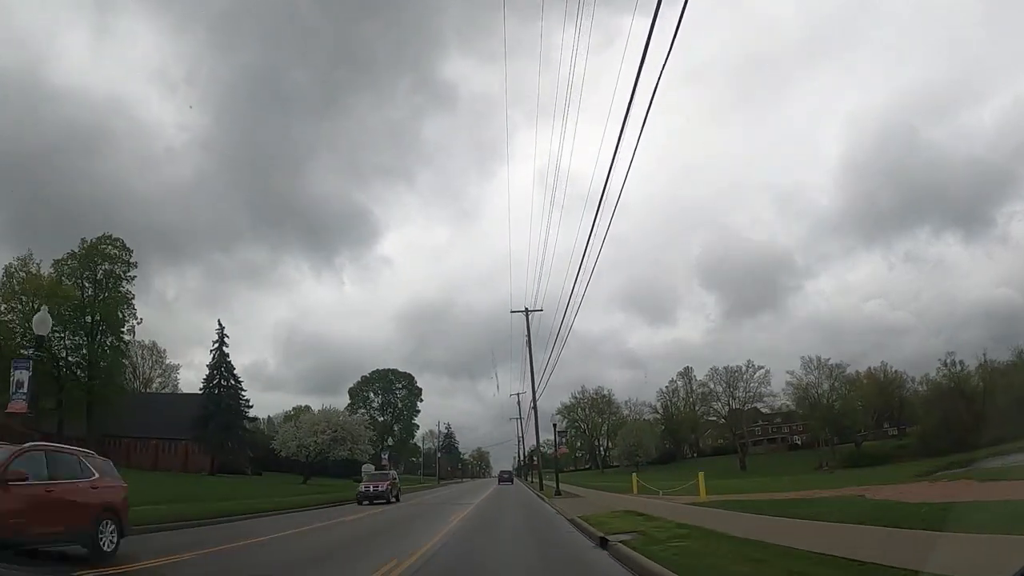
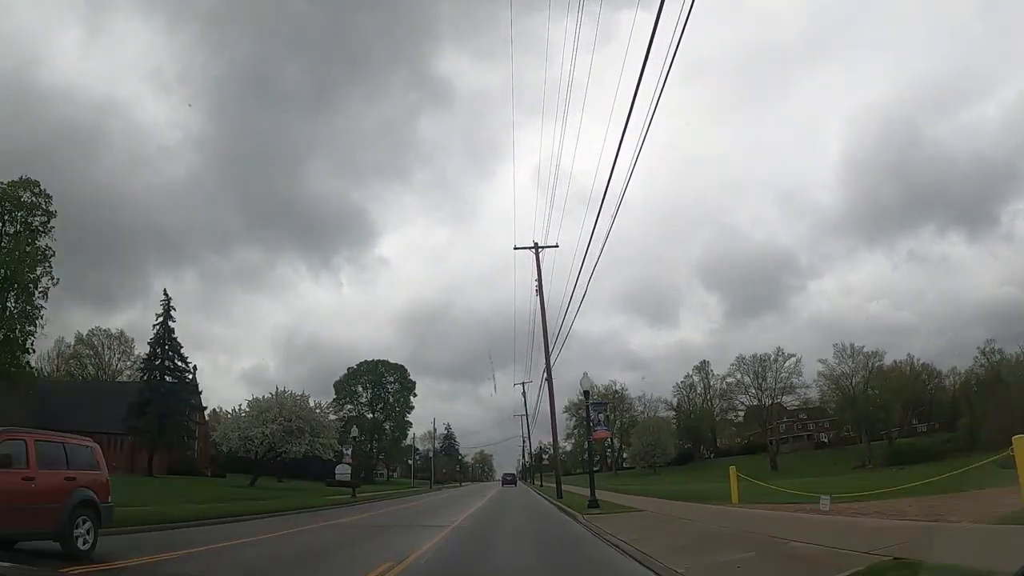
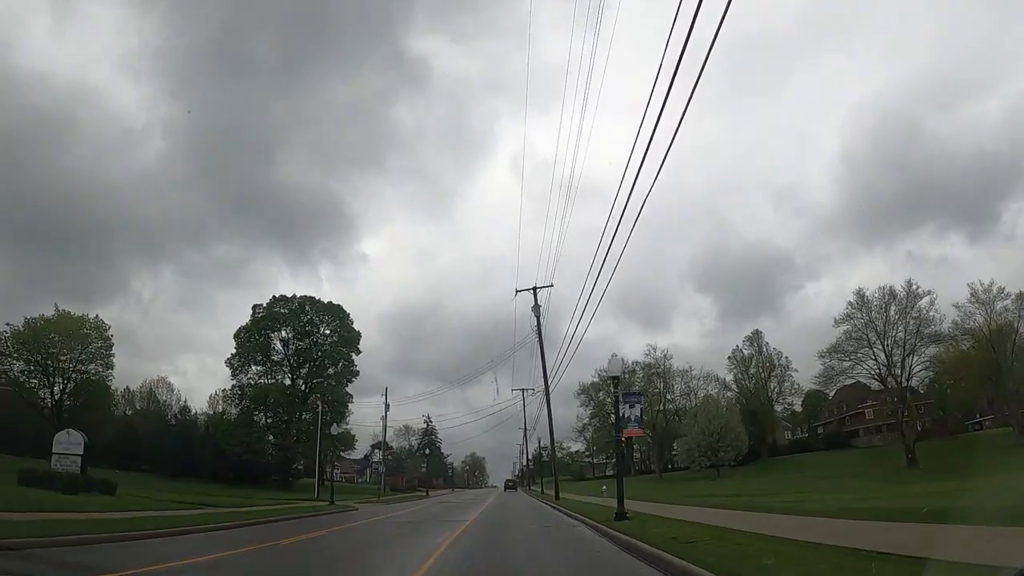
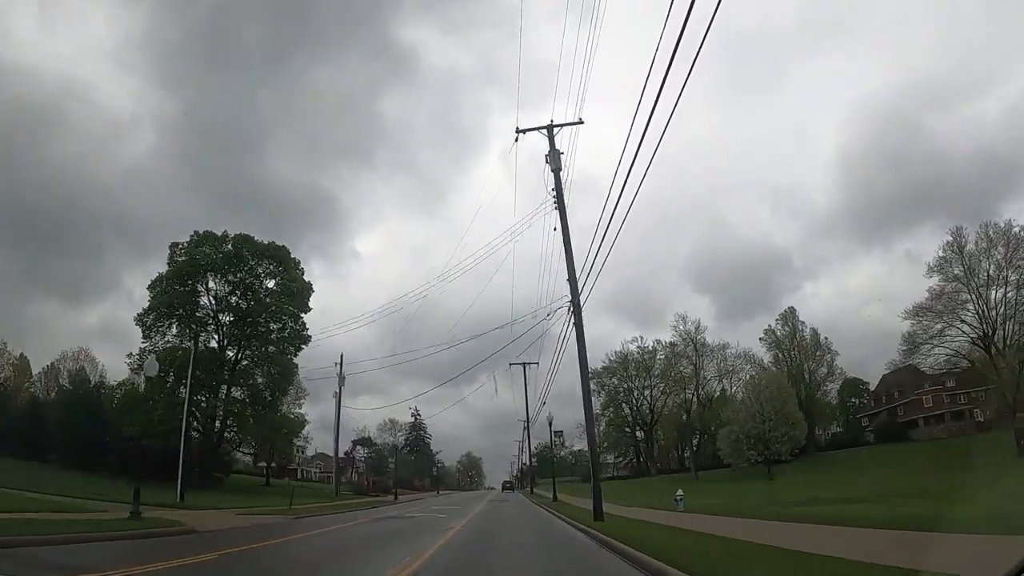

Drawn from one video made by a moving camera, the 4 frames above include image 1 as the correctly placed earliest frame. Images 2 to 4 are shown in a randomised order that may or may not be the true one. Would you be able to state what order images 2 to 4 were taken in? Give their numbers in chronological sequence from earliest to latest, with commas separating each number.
2, 3, 4
